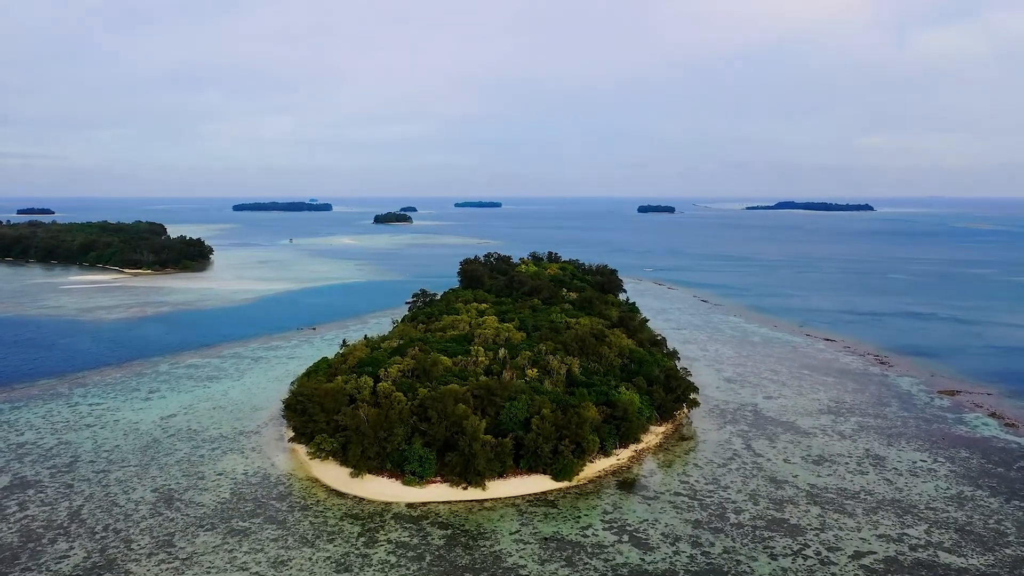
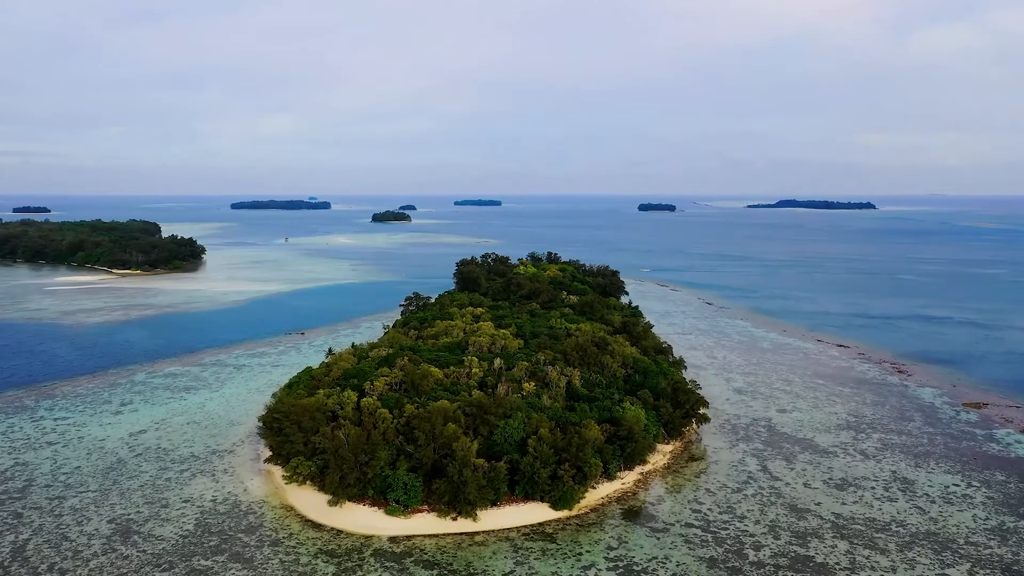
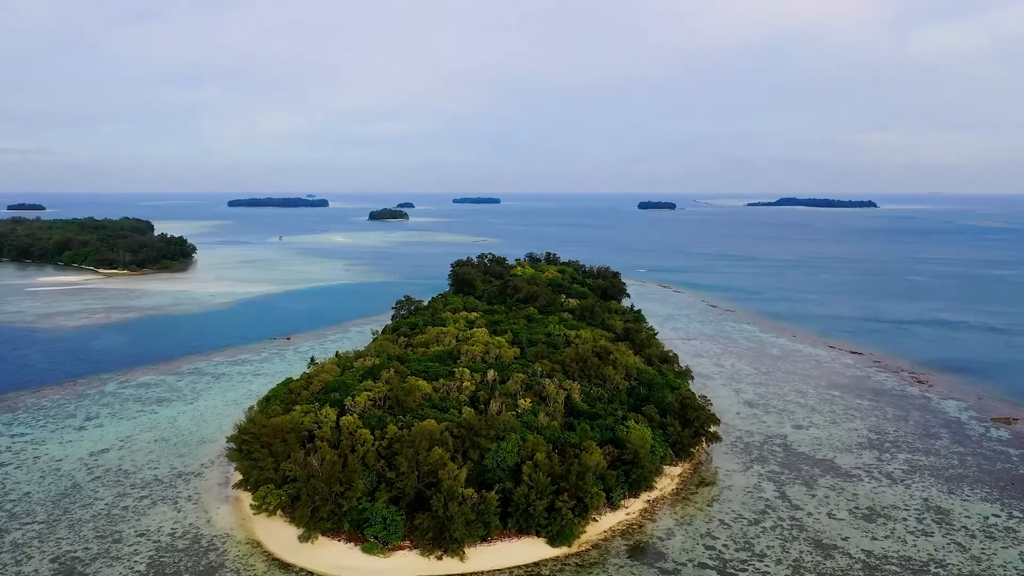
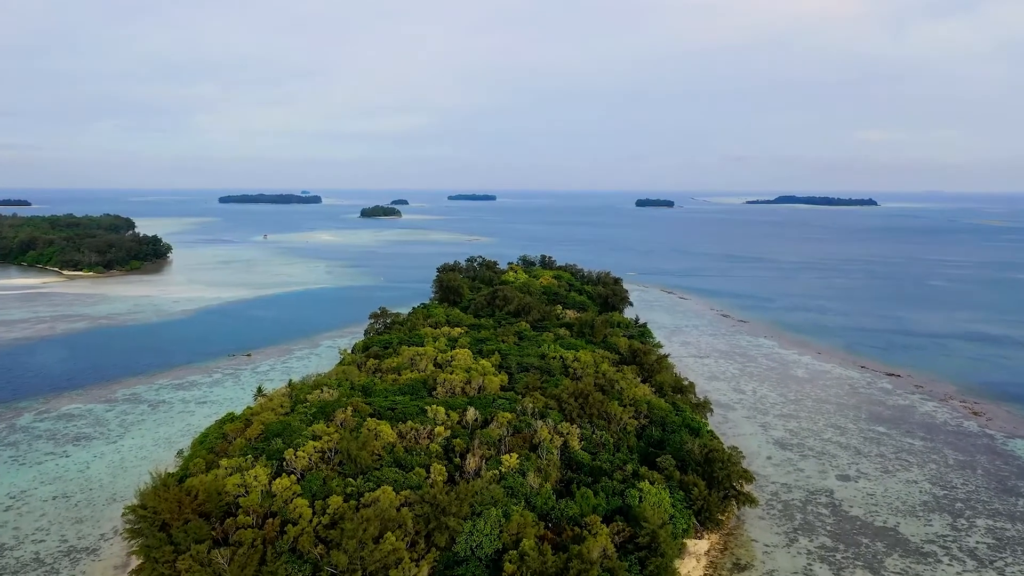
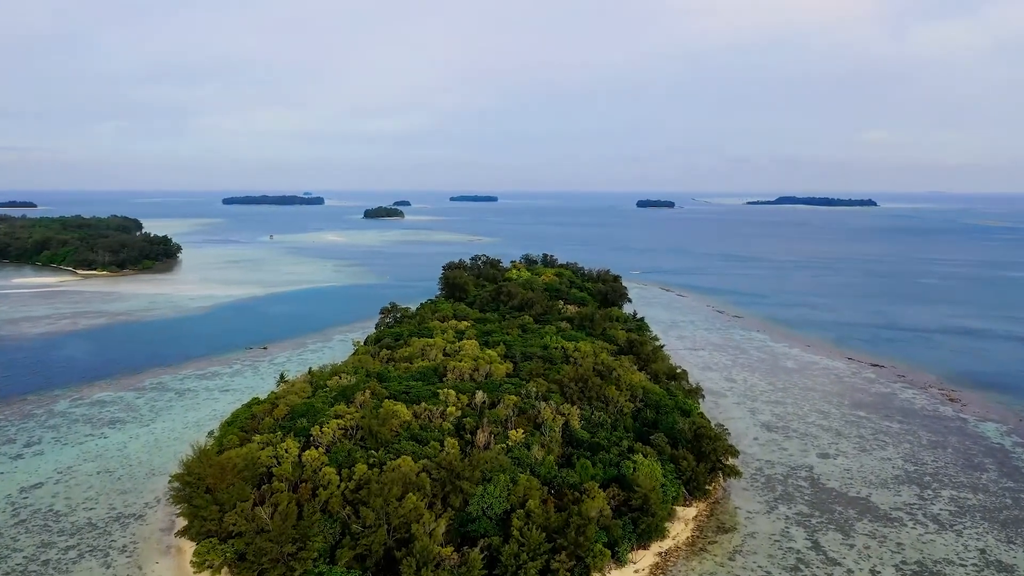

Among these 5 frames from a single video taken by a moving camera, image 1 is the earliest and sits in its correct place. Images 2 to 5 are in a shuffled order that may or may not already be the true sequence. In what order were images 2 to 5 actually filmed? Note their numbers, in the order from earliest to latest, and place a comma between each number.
2, 3, 5, 4
